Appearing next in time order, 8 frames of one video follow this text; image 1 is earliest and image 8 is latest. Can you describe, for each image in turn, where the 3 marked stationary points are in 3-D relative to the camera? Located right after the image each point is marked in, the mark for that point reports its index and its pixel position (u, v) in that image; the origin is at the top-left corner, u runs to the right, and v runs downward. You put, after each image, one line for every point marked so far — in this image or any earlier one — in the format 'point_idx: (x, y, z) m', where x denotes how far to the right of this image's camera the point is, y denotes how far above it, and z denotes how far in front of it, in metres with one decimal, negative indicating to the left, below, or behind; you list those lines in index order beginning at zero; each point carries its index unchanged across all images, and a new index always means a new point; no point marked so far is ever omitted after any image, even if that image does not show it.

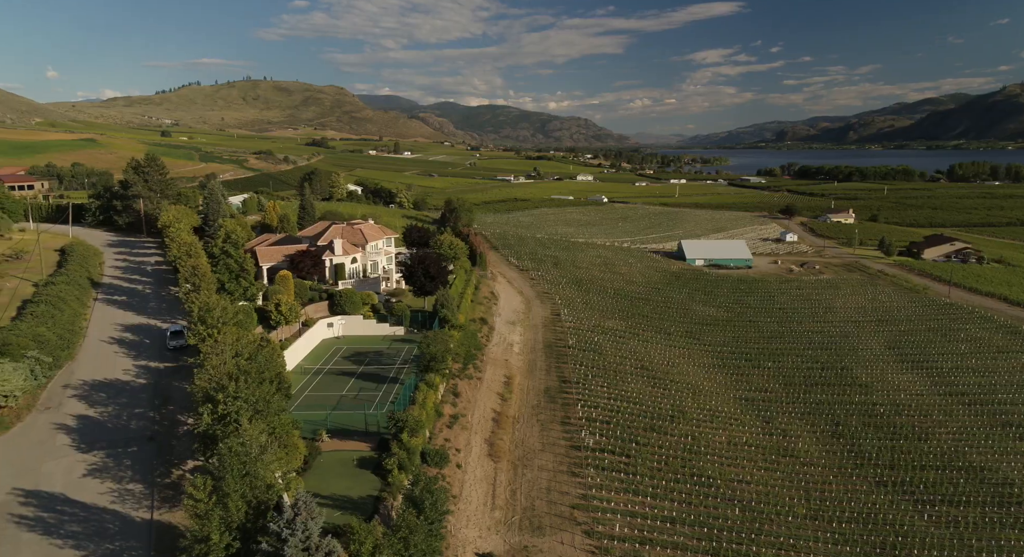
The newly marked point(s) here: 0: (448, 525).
0: (-1.9, -7.4, +18.4) m
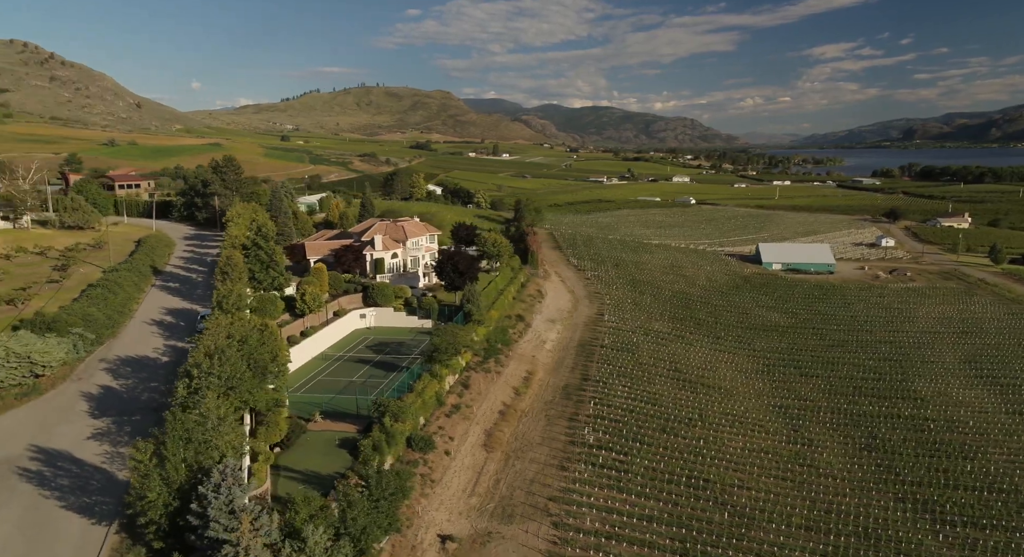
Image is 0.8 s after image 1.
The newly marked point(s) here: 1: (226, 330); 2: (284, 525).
0: (-3.0, -7.1, +19.2) m
1: (-10.1, -2.0, +20.0) m
2: (-5.3, -5.6, +14.0) m
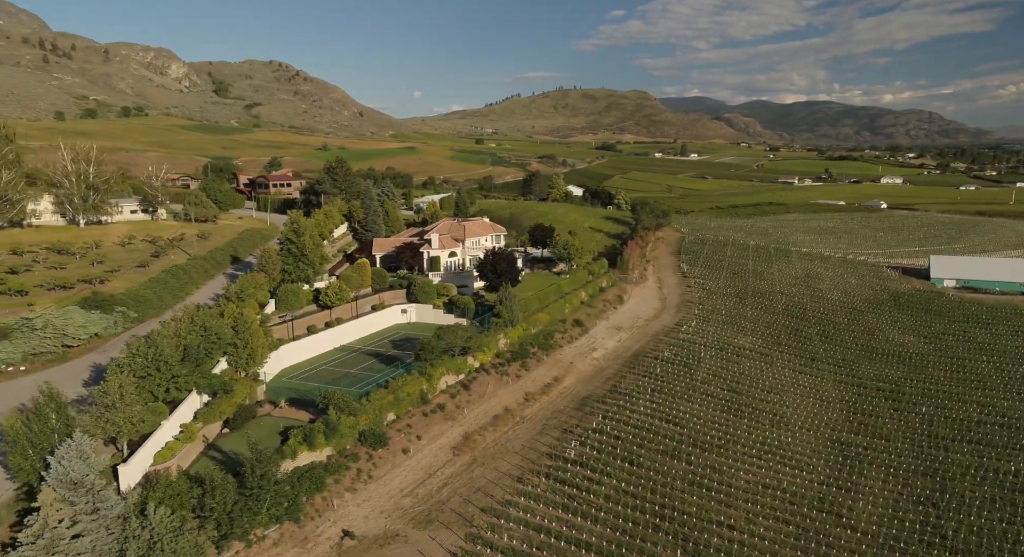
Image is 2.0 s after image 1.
0: (-5.5, -7.0, +19.5) m
1: (-12.0, -1.6, +22.0) m
2: (-9.0, -5.4, +15.1) m
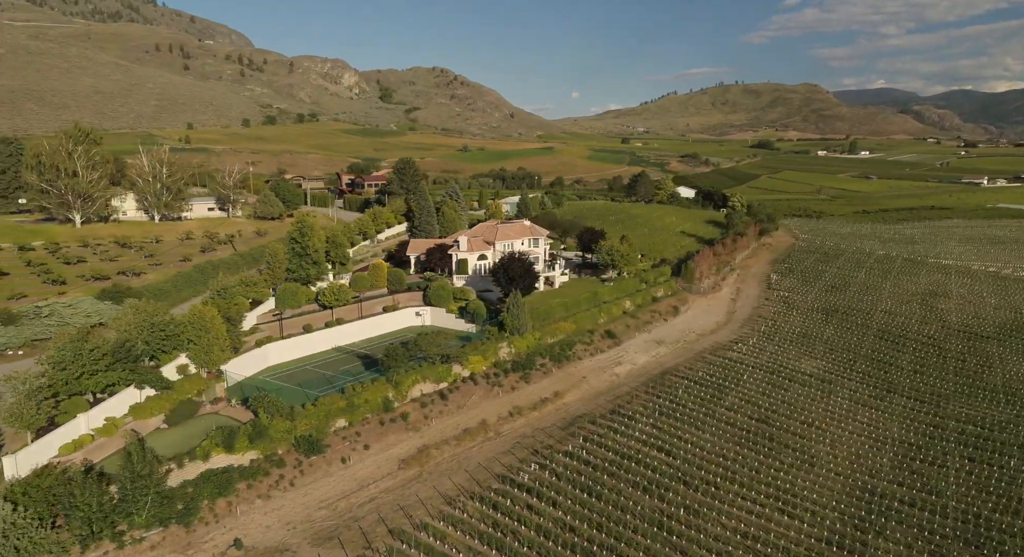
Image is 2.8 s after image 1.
0: (-8.4, -7.1, +19.3) m
1: (-14.1, -1.5, +23.0) m
2: (-12.6, -5.4, +15.6) m
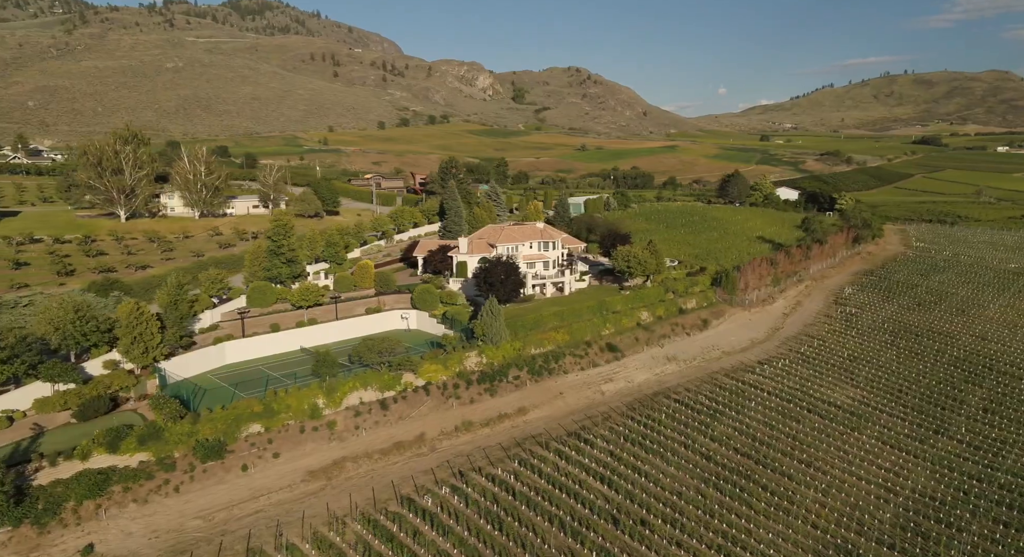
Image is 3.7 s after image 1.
0: (-12.3, -7.1, +19.2) m
1: (-17.1, -1.3, +23.8) m
2: (-17.0, -5.2, +16.3) m
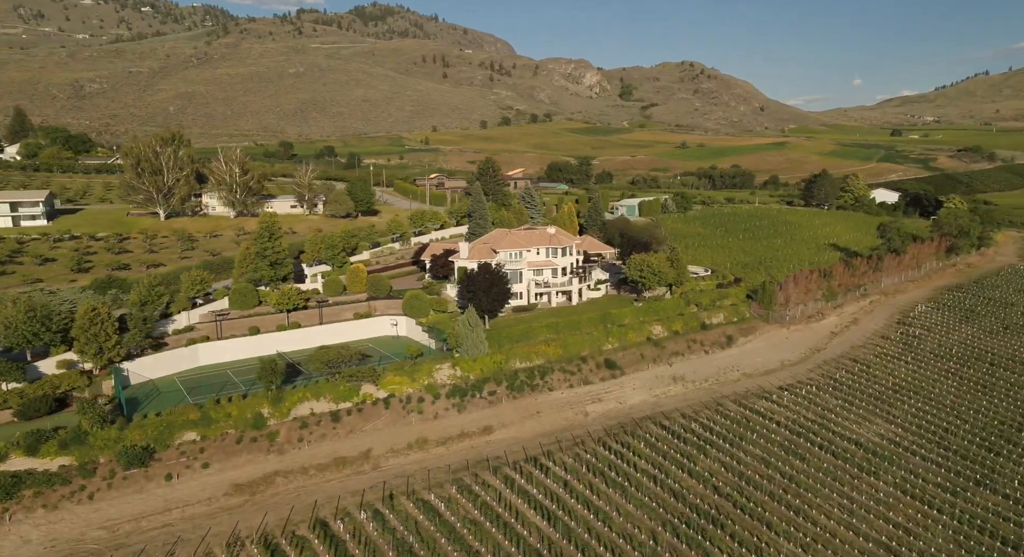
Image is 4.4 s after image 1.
0: (-15.3, -7.3, +19.4) m
1: (-19.3, -1.4, +24.6) m
2: (-20.3, -5.3, +17.2) m
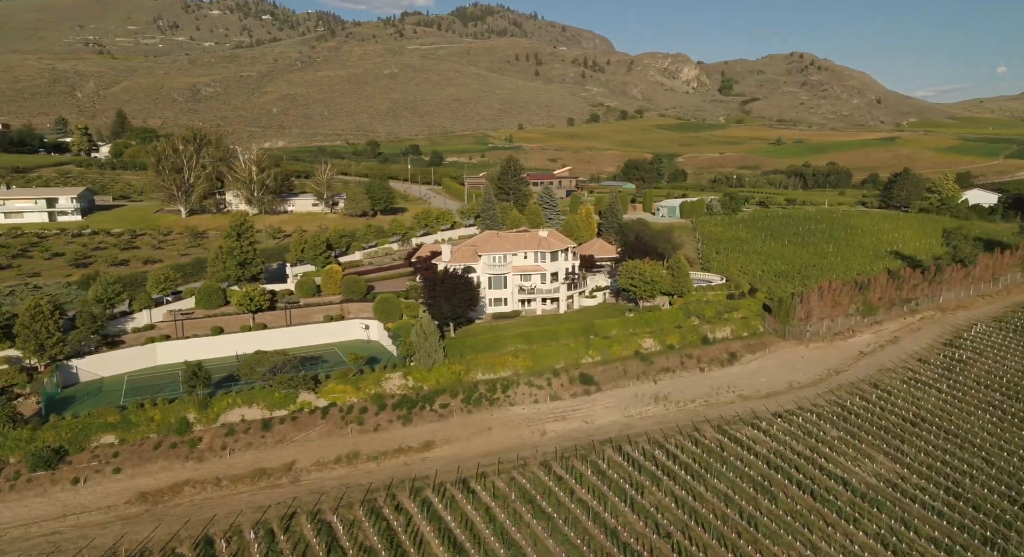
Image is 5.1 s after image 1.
0: (-18.8, -7.3, +19.7) m
1: (-22.0, -1.3, +25.3) m
2: (-24.0, -5.2, +18.0) m
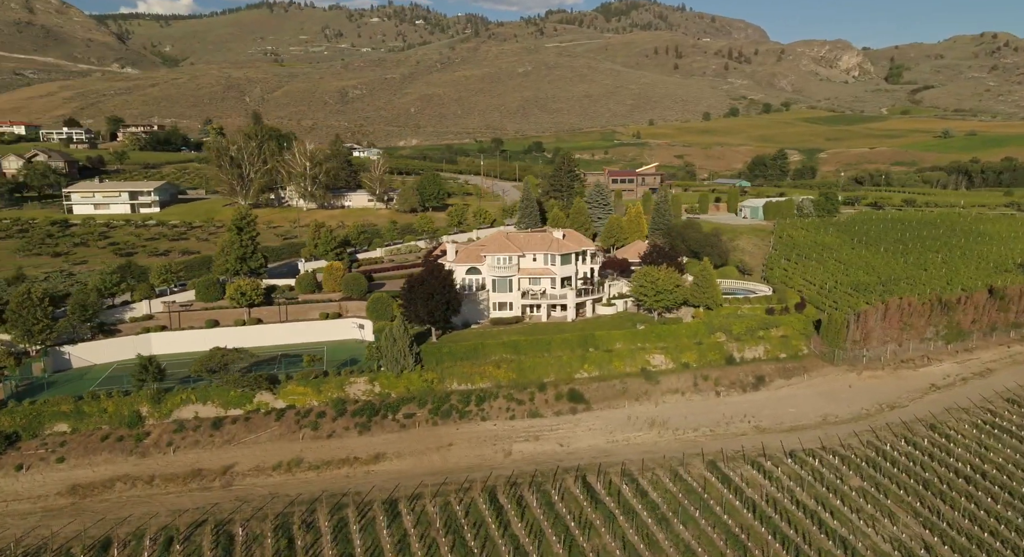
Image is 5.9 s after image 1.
0: (-21.8, -7.0, +21.3) m
1: (-23.7, -0.8, +27.3) m
2: (-27.2, -4.7, +20.6) m
